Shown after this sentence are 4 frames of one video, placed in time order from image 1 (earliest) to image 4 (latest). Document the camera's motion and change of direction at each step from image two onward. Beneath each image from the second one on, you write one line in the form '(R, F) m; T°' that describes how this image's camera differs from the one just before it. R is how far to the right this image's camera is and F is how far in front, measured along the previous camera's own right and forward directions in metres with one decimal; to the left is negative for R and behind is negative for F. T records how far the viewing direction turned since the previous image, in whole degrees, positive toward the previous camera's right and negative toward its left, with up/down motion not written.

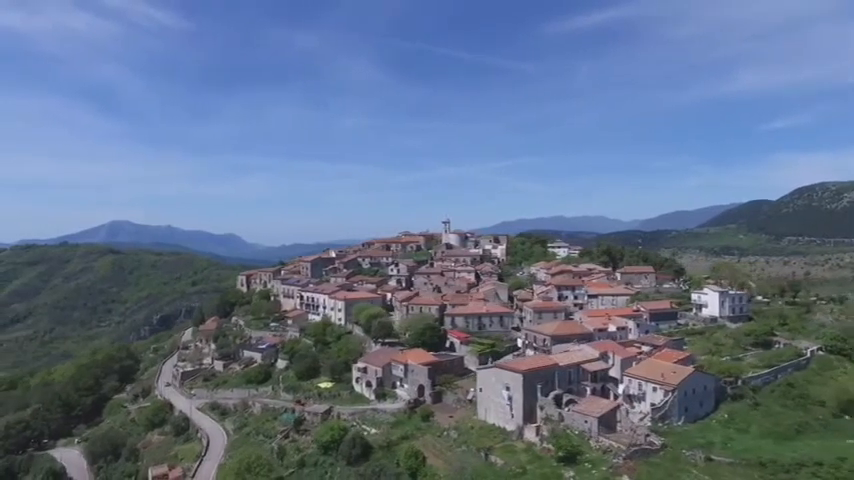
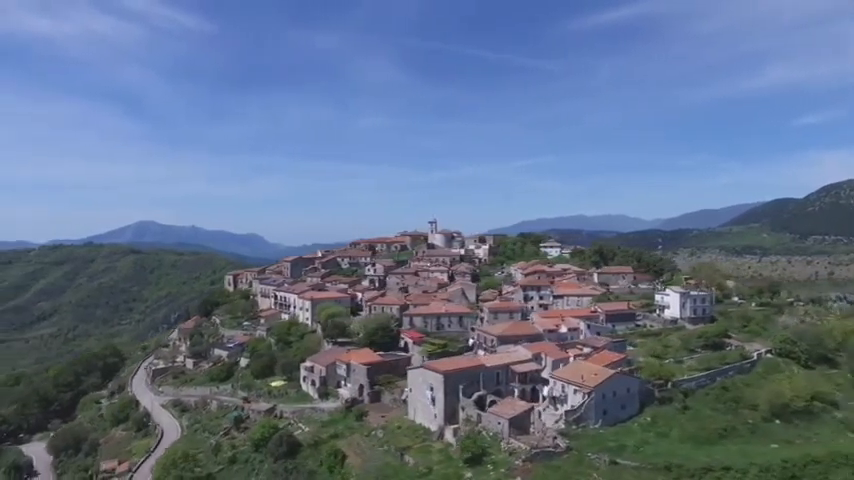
(+5.4, -0.1) m; -3°
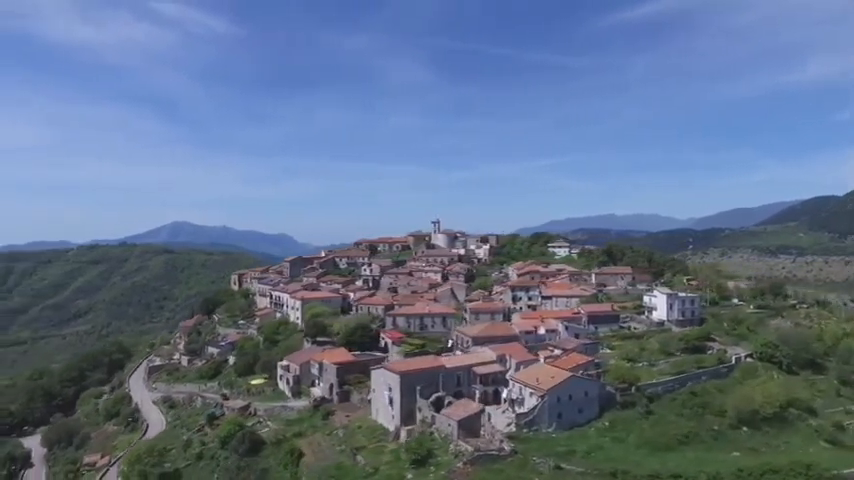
(+3.9, +0.2) m; -4°
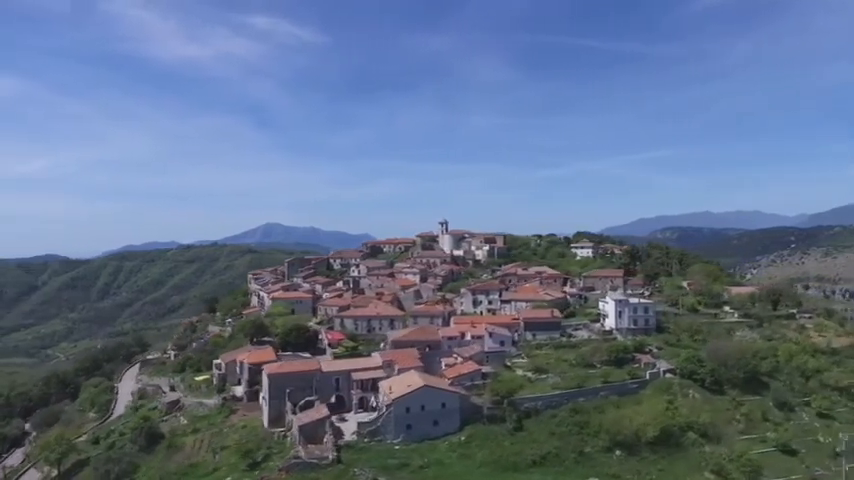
(+11.5, +2.1) m; -11°
